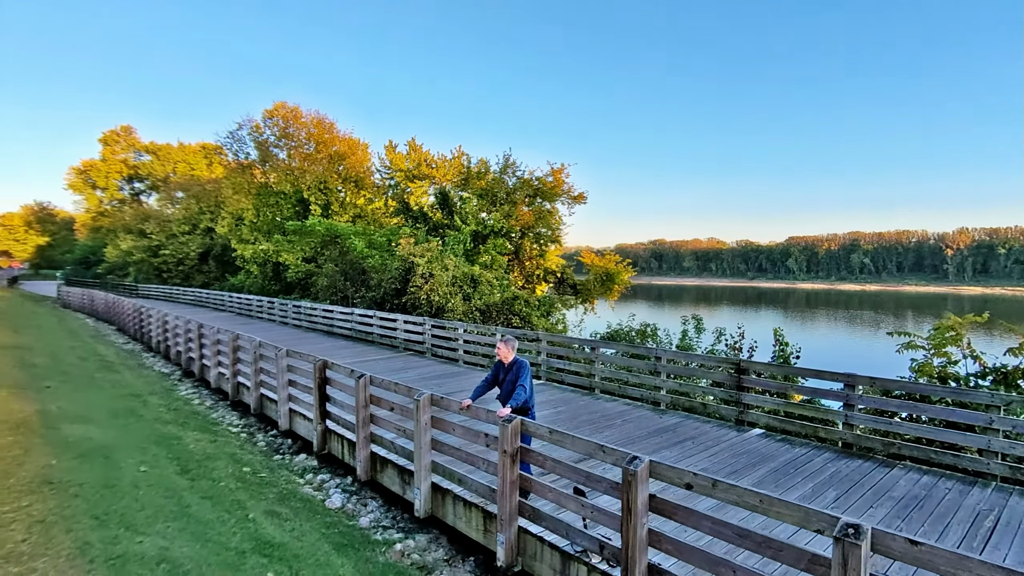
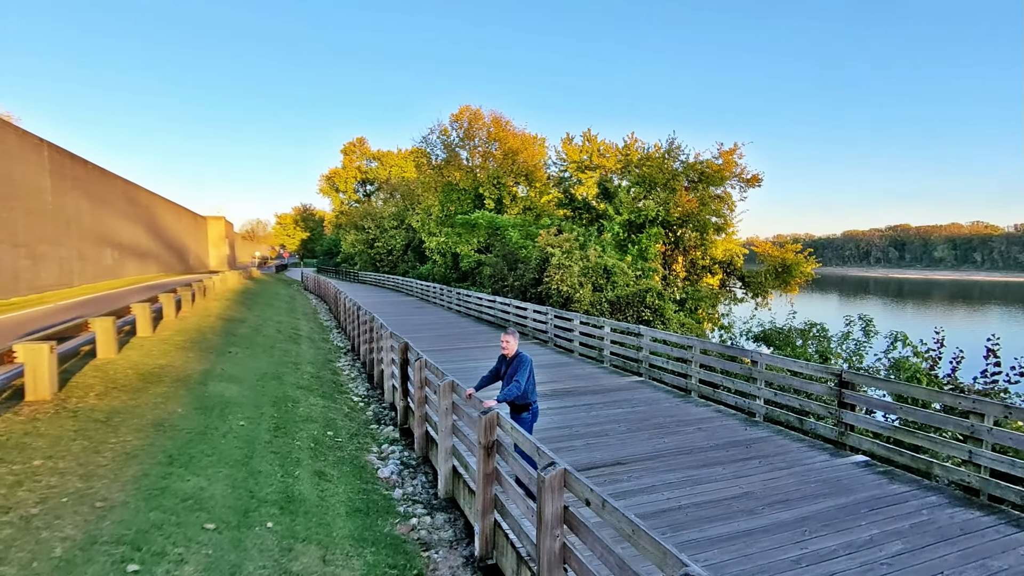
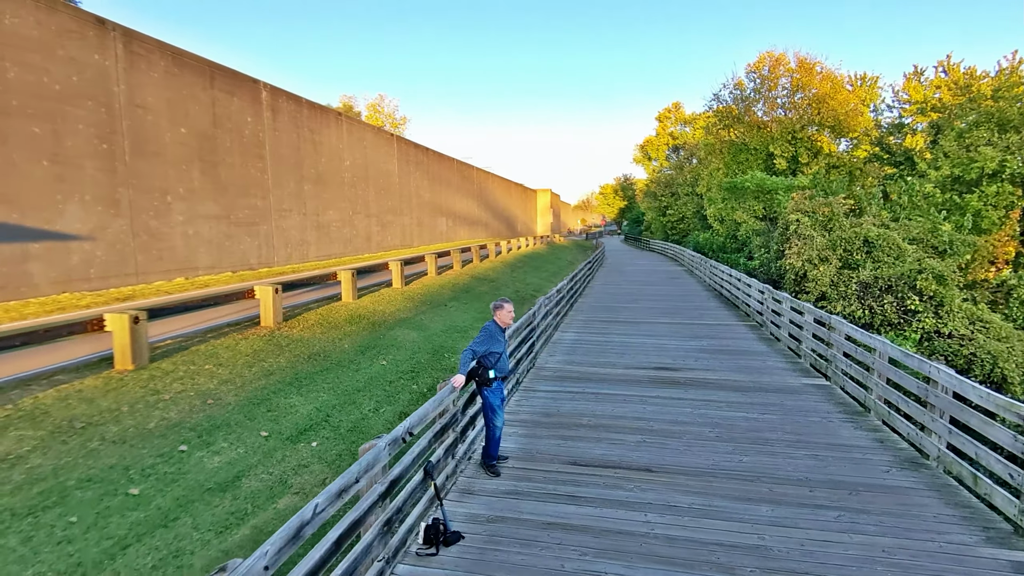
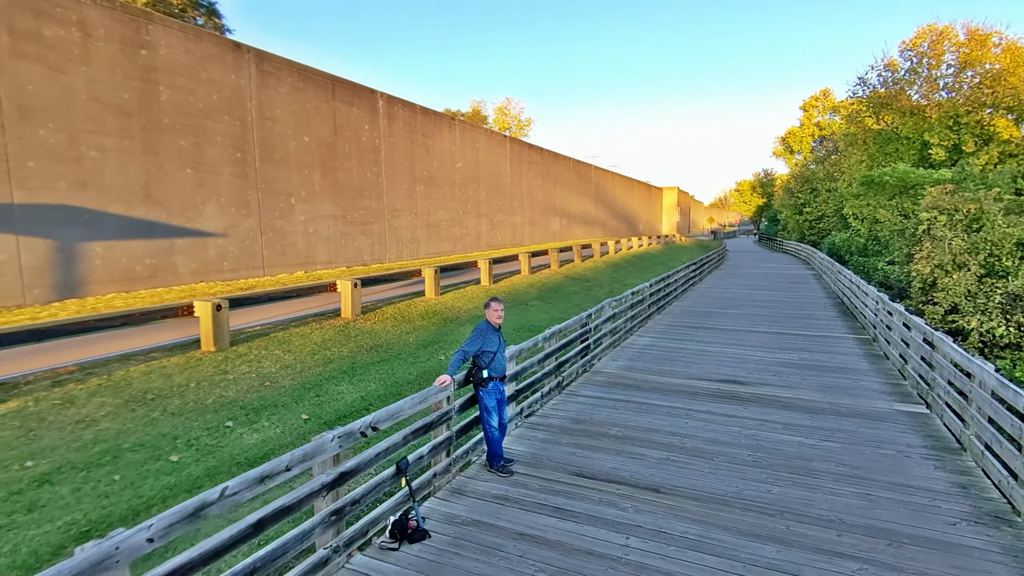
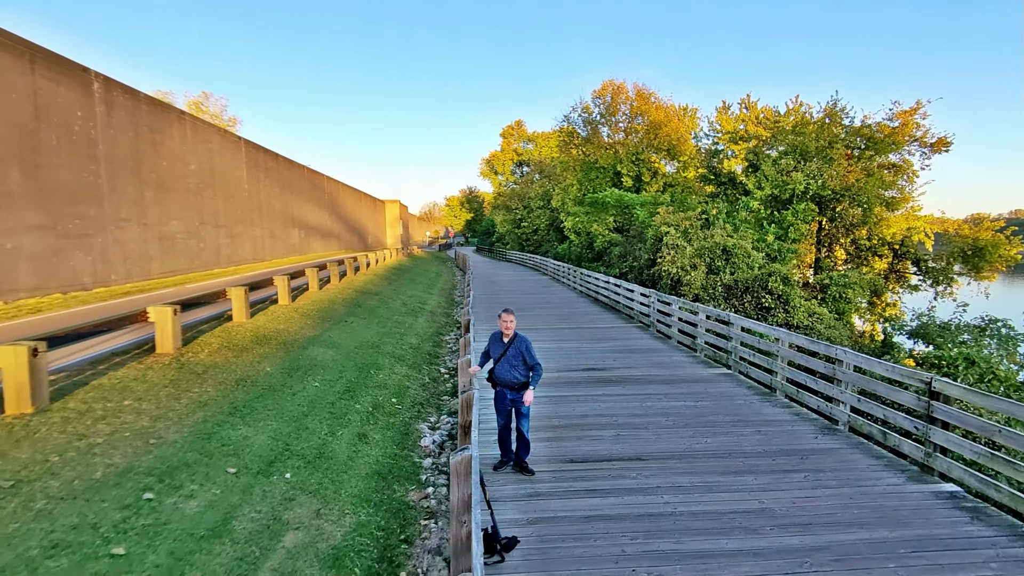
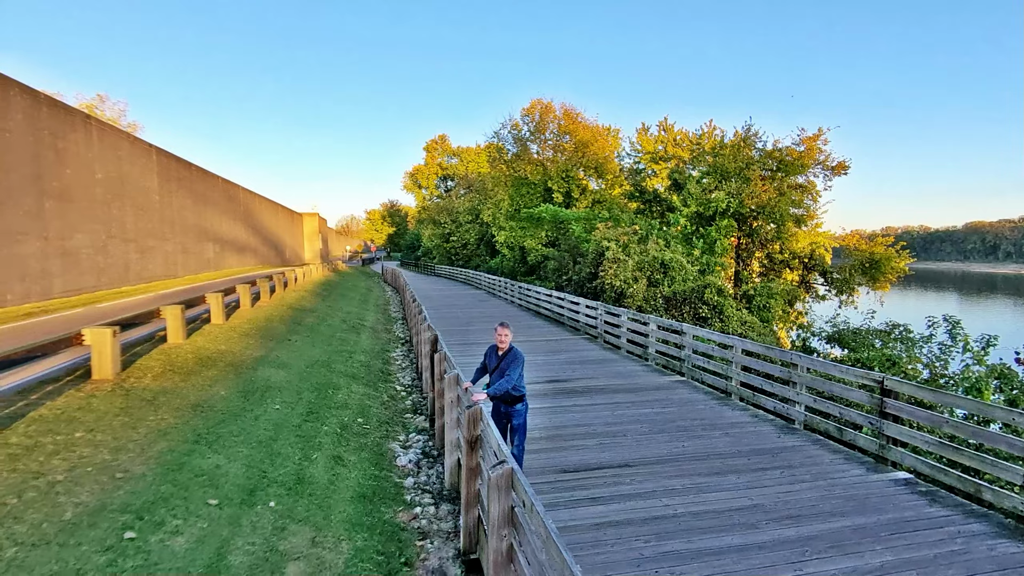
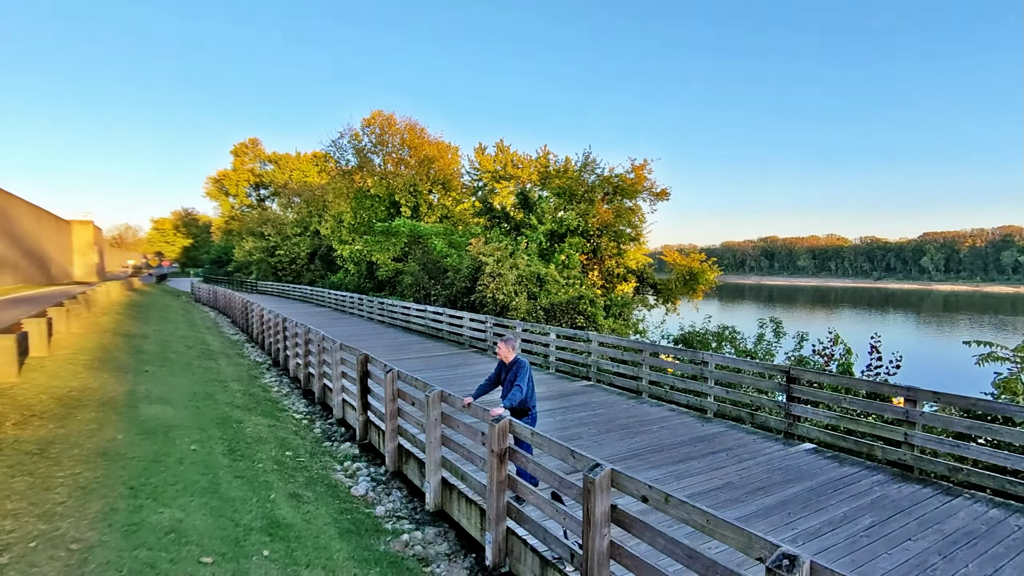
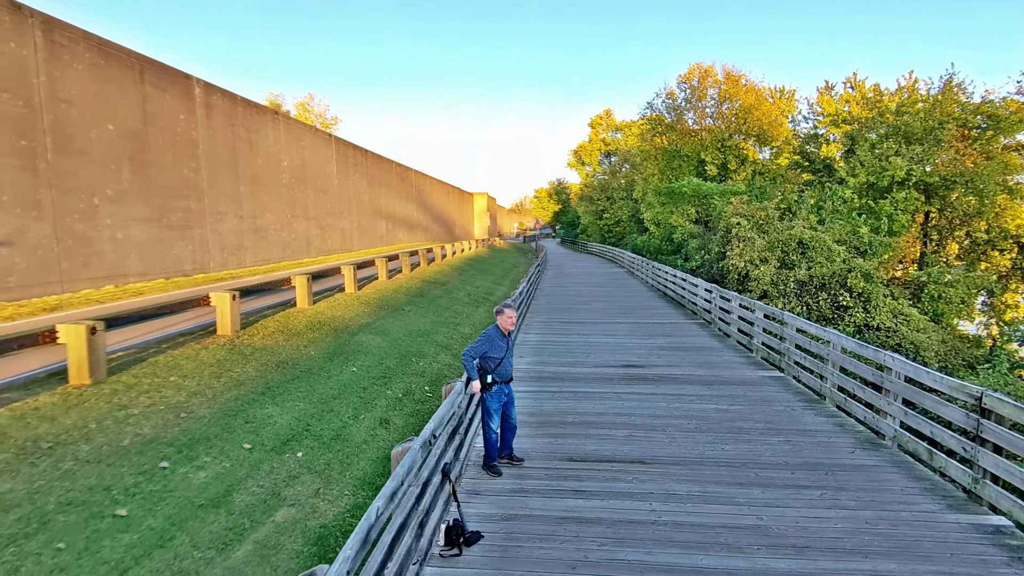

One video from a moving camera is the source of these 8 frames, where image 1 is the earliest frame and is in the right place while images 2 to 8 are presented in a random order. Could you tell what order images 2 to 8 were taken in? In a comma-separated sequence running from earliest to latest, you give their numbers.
7, 2, 6, 5, 8, 3, 4
